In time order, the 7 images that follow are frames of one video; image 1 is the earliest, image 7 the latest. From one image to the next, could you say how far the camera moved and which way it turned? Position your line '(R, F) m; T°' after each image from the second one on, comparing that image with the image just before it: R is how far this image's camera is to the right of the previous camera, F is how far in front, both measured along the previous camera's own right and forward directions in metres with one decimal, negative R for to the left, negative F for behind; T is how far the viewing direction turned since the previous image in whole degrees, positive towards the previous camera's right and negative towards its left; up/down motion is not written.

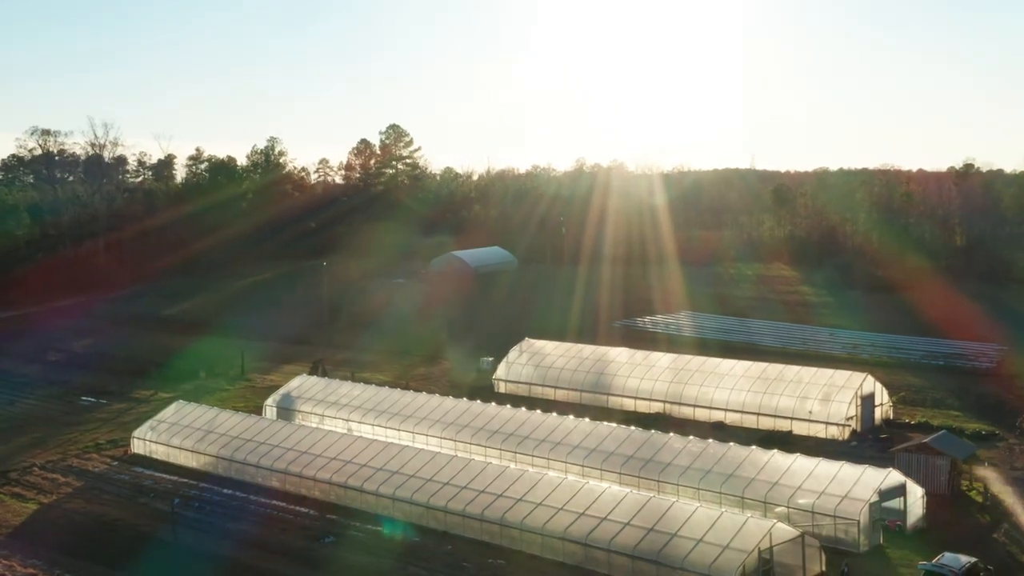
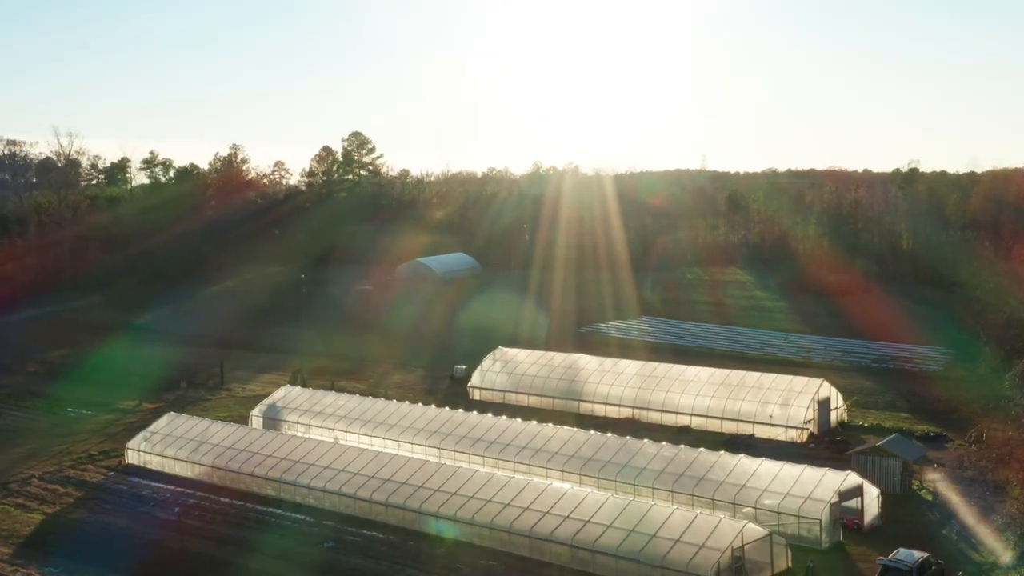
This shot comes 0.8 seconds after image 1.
(-0.6, -1.0) m; +3°
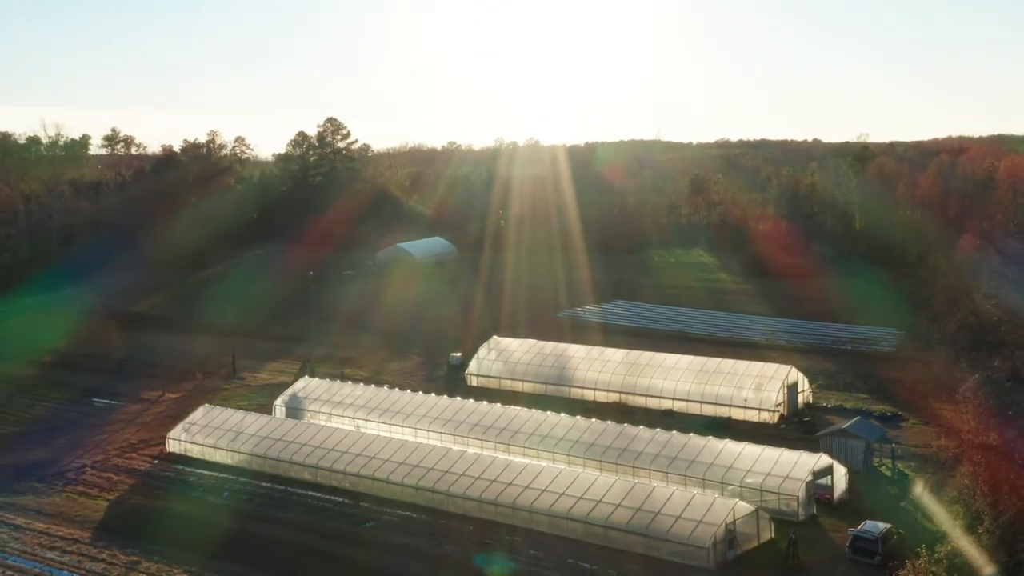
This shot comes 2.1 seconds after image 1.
(-1.2, -2.0) m; +3°
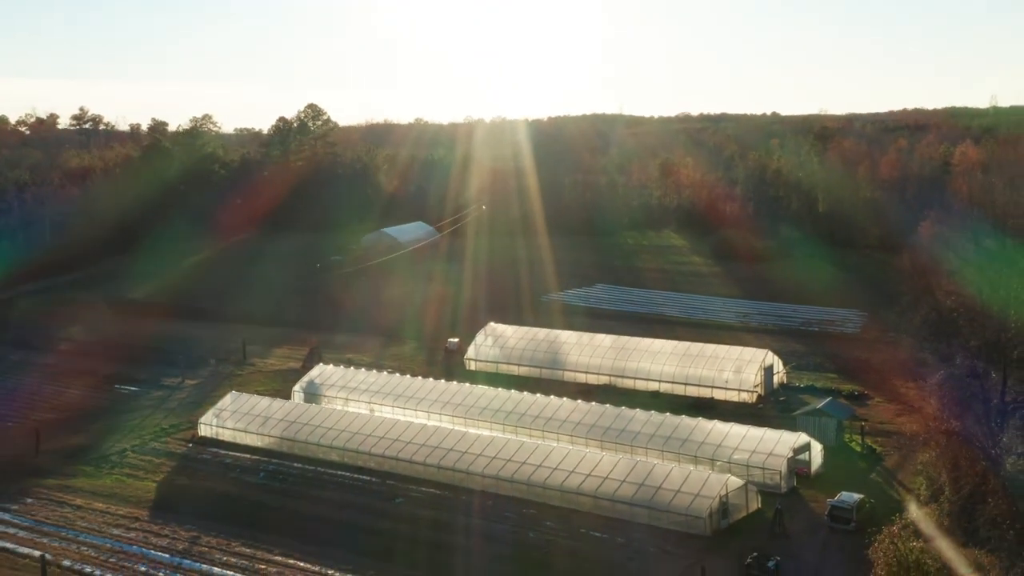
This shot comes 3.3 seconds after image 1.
(-1.1, -1.8) m; +2°
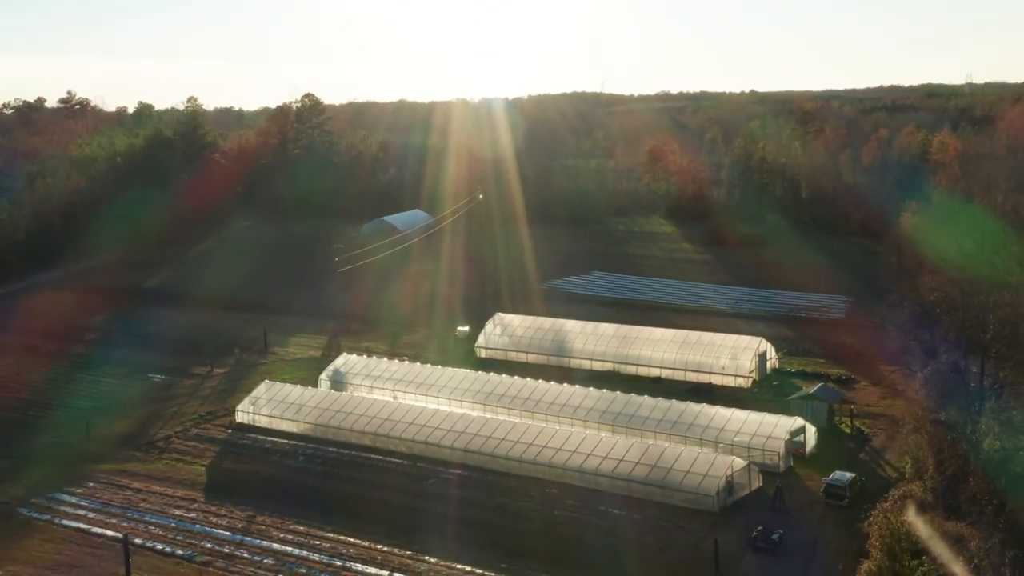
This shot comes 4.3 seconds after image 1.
(-0.9, -1.6) m; +1°
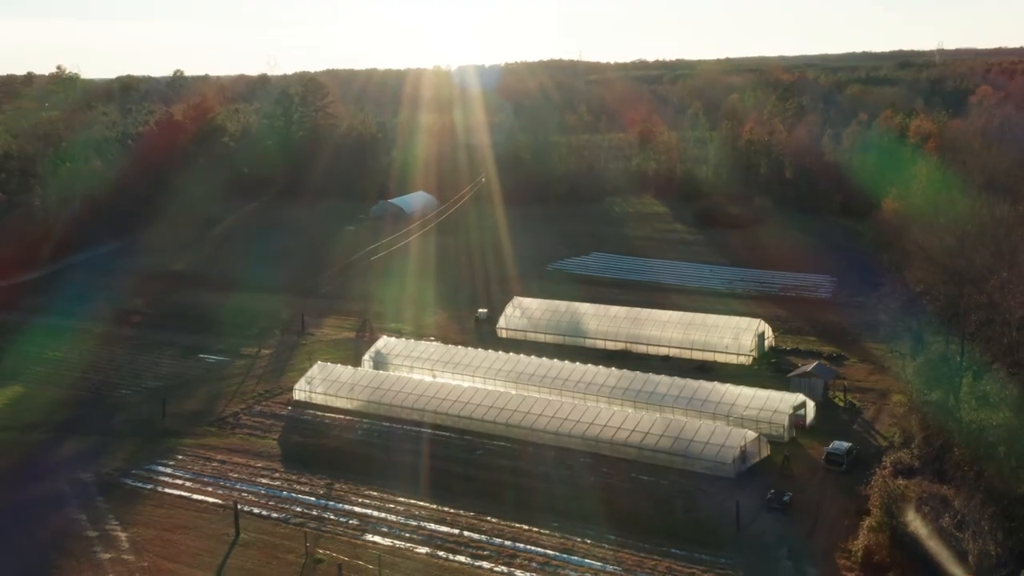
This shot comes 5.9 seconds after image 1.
(-1.5, -2.5) m; +1°
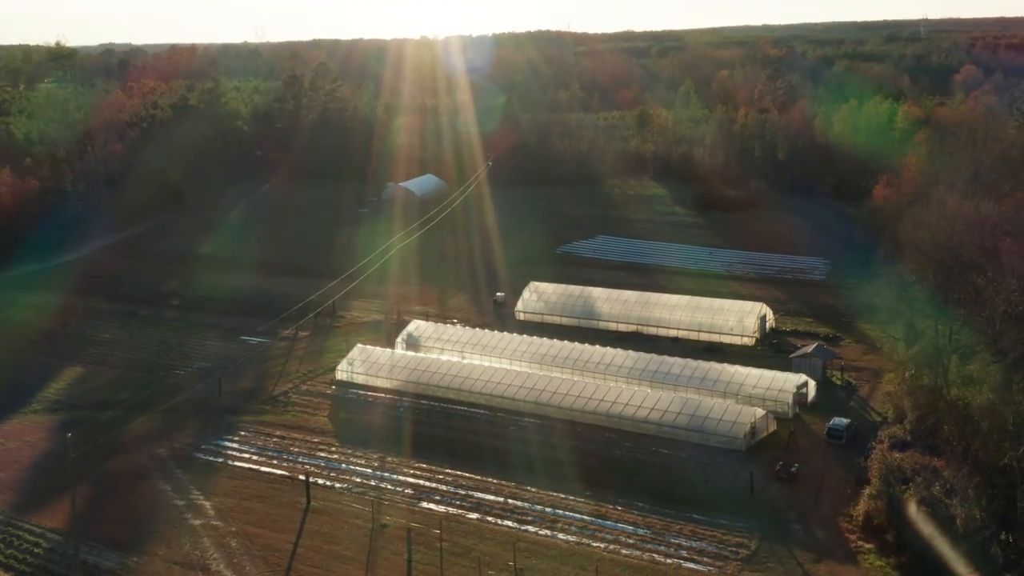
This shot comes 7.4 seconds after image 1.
(-1.2, -2.1) m; +1°
